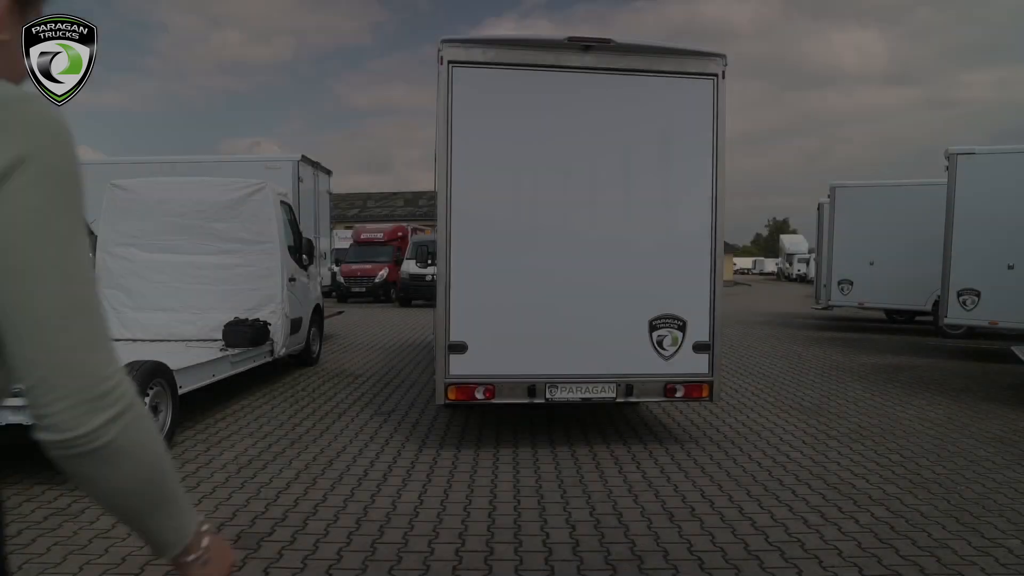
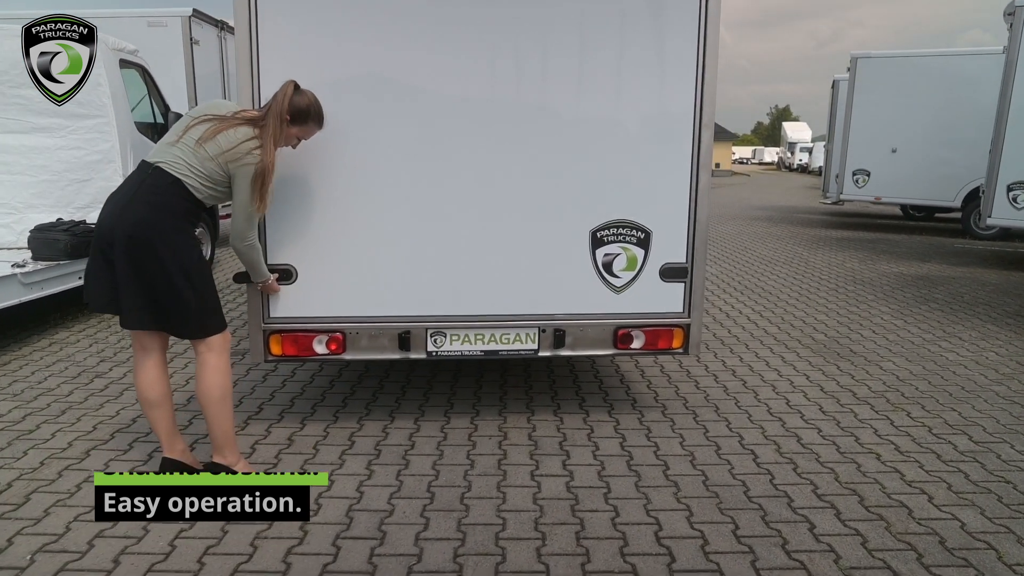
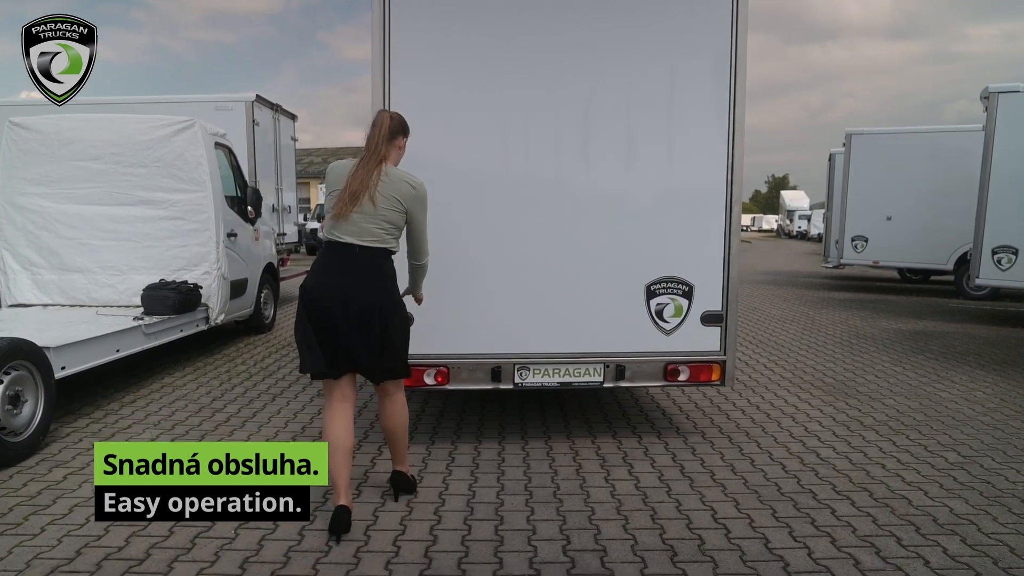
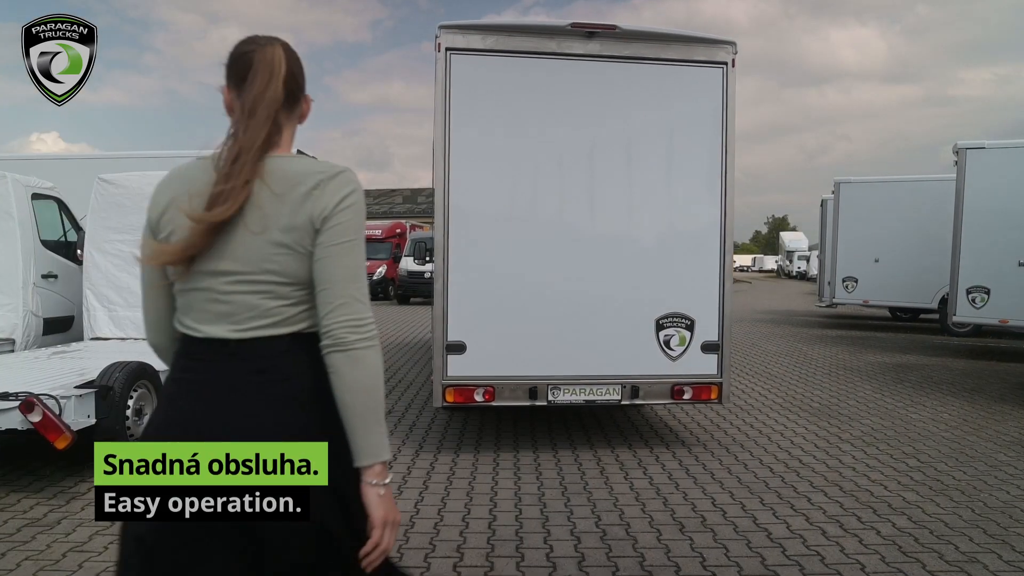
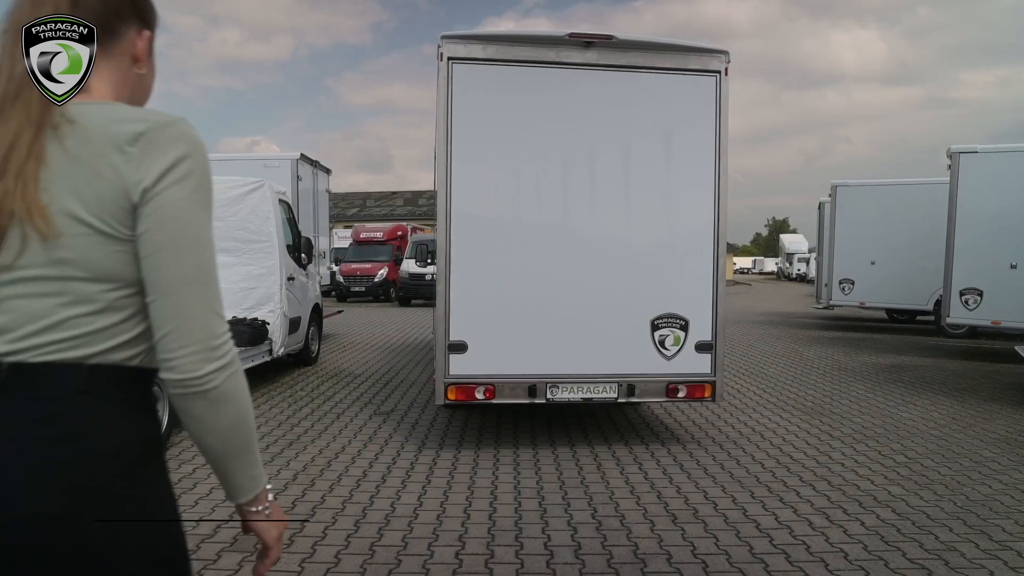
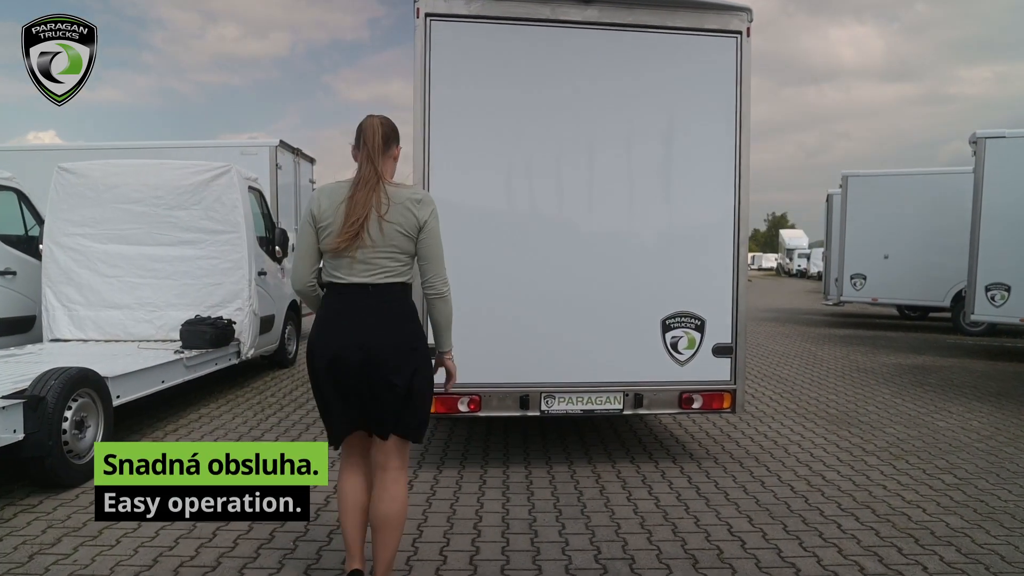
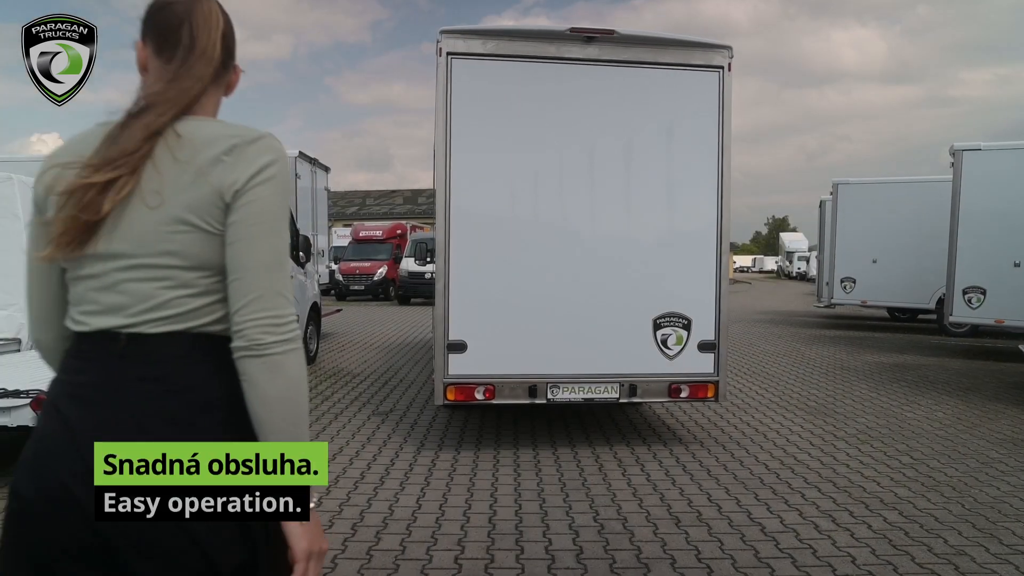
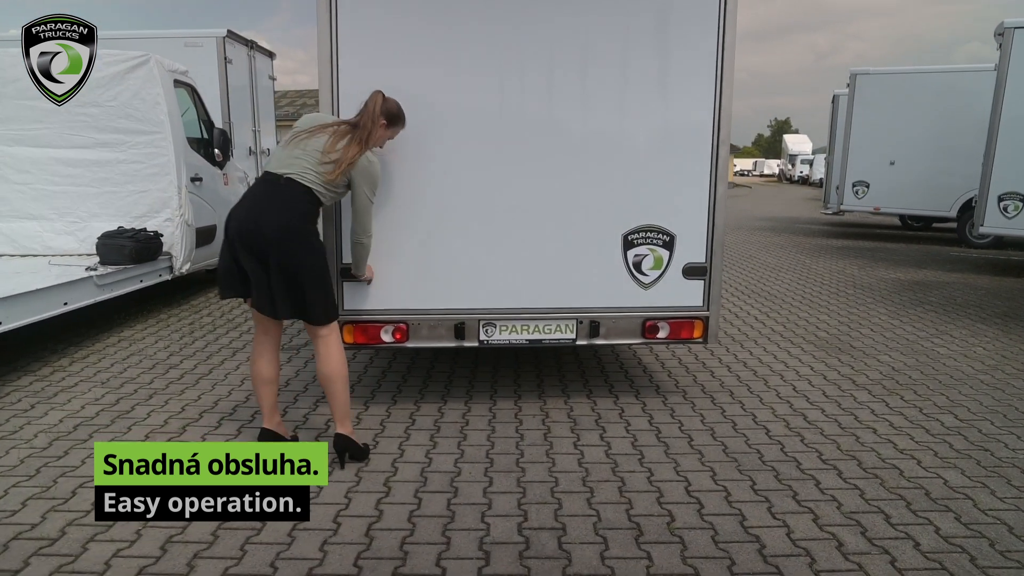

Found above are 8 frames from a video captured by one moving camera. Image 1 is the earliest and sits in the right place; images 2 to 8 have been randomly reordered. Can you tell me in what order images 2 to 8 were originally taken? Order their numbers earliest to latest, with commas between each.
5, 7, 4, 6, 3, 8, 2
